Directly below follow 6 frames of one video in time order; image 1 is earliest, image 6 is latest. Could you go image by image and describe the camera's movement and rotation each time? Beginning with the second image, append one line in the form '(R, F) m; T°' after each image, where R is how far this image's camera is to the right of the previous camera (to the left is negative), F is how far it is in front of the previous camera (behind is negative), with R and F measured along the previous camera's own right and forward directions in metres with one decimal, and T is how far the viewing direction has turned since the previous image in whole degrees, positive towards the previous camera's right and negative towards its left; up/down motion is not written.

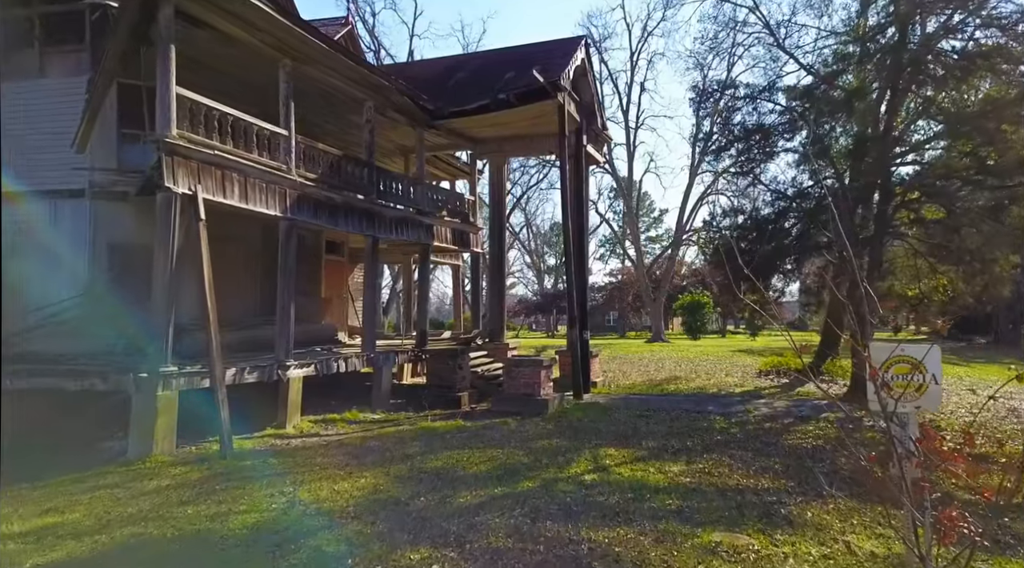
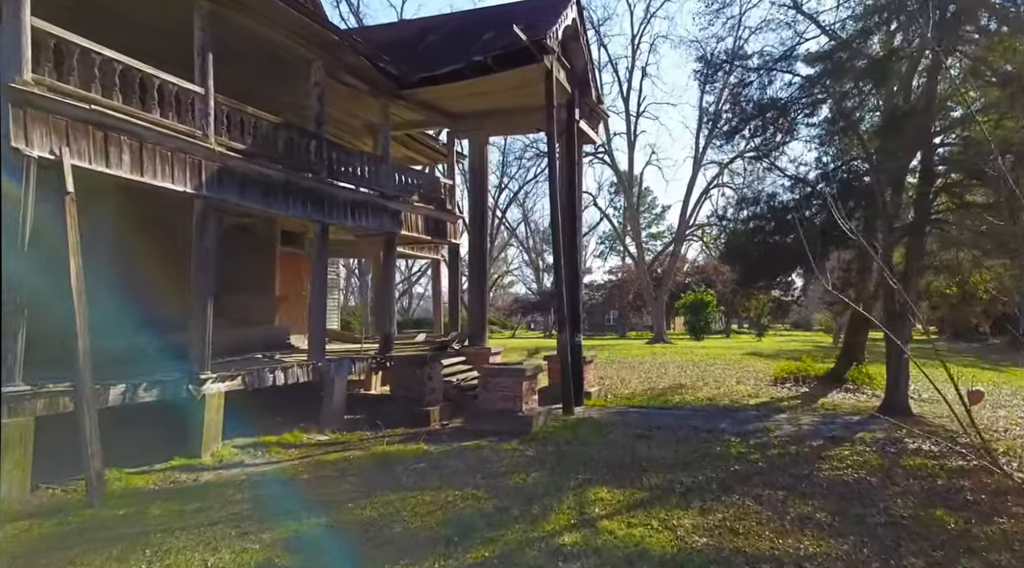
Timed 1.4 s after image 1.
(+0.3, +1.6) m; 0°
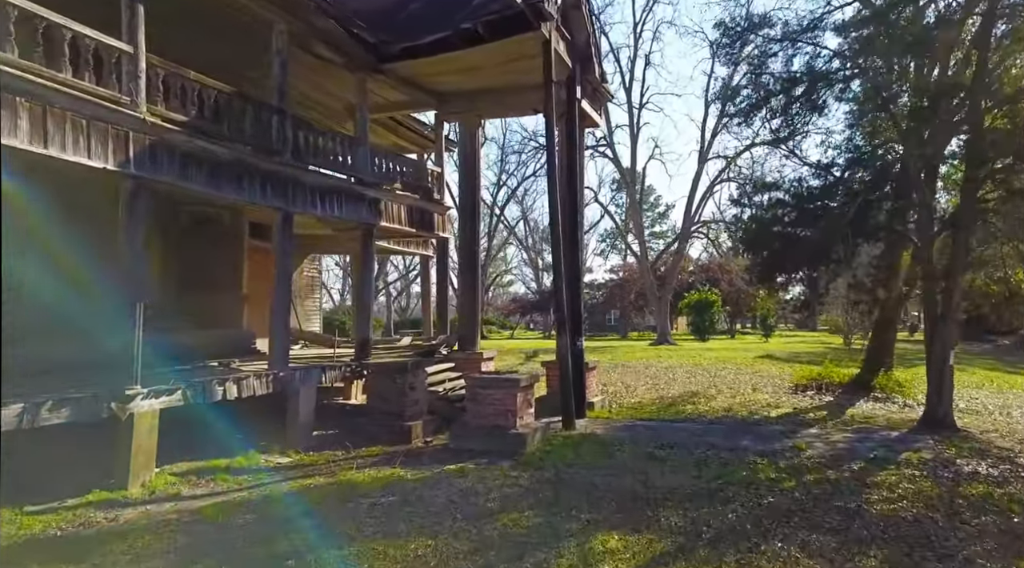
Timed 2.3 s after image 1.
(+0.1, +1.1) m; 0°
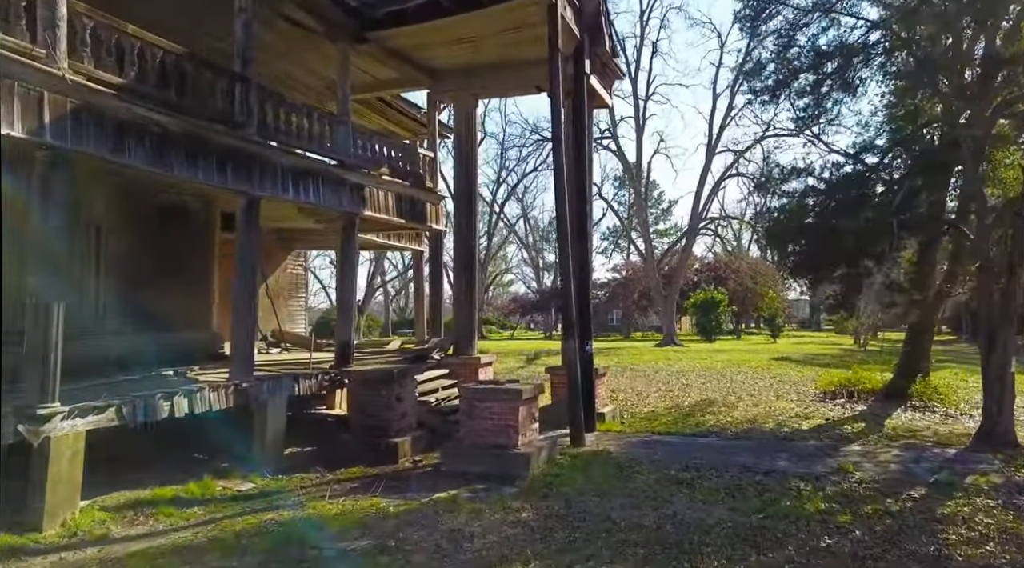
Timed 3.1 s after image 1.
(0.0, +1.0) m; 0°
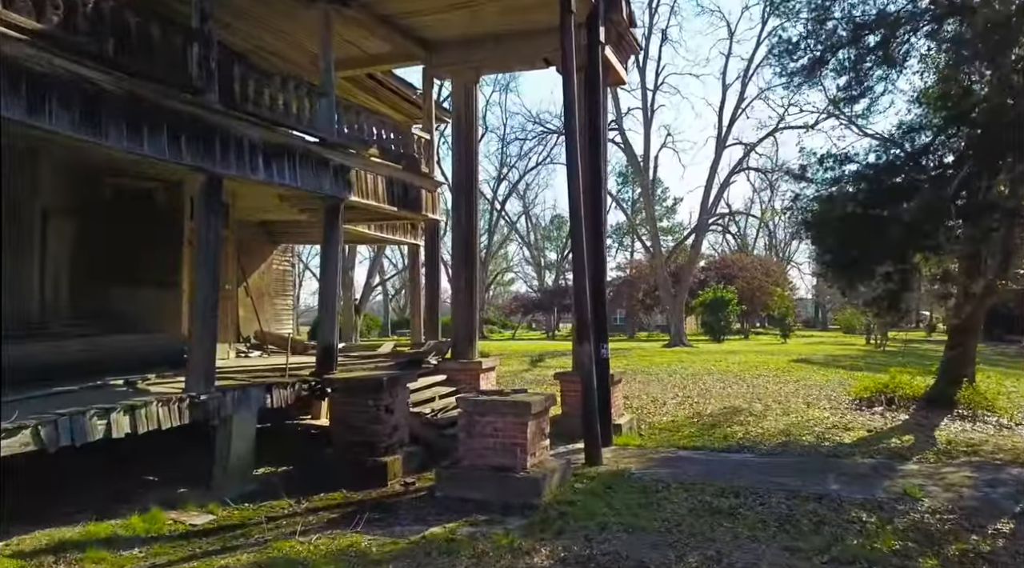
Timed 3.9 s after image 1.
(-0.1, +1.0) m; 0°
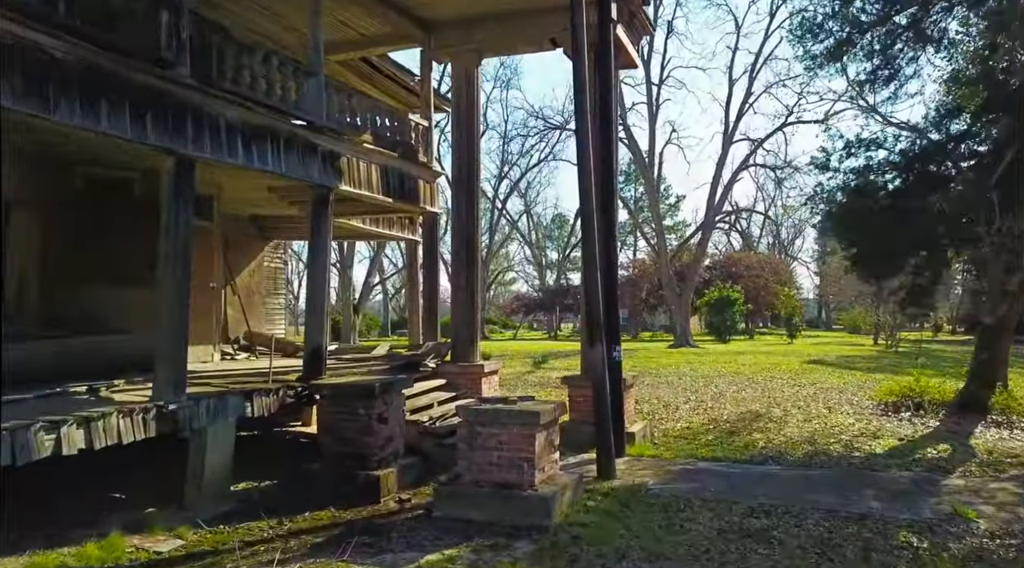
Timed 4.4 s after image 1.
(0.0, +0.6) m; 0°
